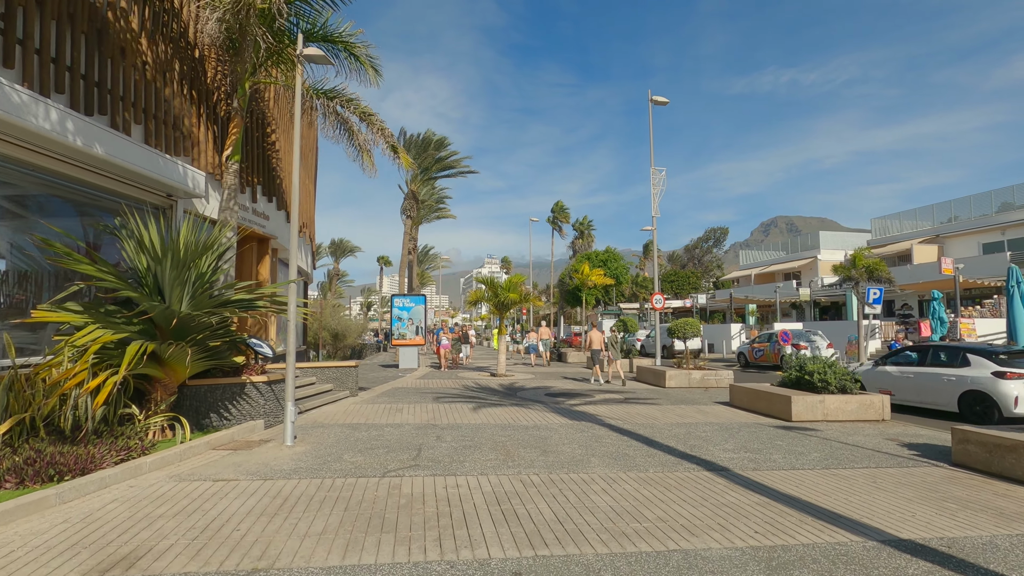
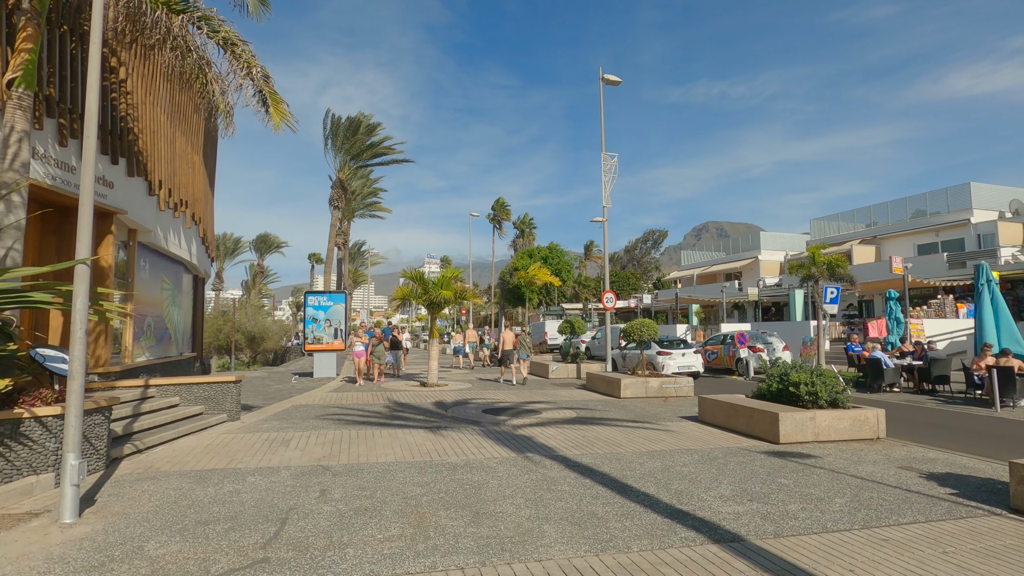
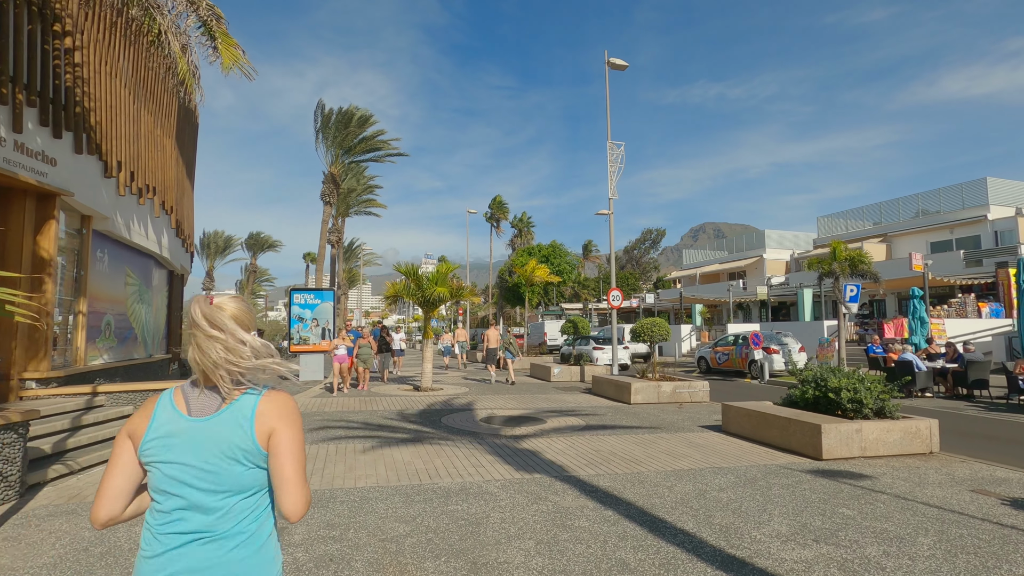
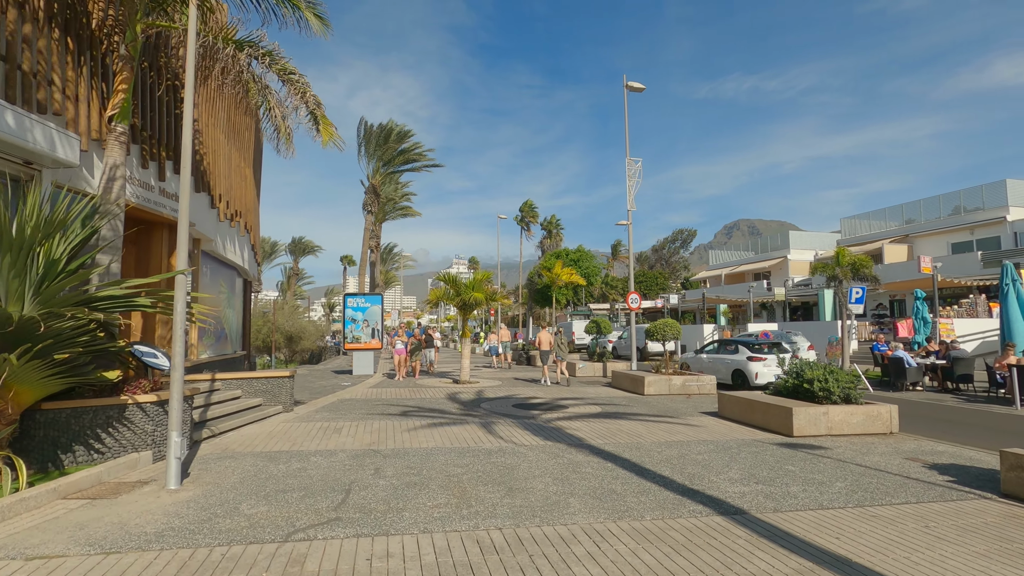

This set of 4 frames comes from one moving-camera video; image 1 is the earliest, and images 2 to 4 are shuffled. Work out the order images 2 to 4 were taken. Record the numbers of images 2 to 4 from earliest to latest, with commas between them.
4, 2, 3
